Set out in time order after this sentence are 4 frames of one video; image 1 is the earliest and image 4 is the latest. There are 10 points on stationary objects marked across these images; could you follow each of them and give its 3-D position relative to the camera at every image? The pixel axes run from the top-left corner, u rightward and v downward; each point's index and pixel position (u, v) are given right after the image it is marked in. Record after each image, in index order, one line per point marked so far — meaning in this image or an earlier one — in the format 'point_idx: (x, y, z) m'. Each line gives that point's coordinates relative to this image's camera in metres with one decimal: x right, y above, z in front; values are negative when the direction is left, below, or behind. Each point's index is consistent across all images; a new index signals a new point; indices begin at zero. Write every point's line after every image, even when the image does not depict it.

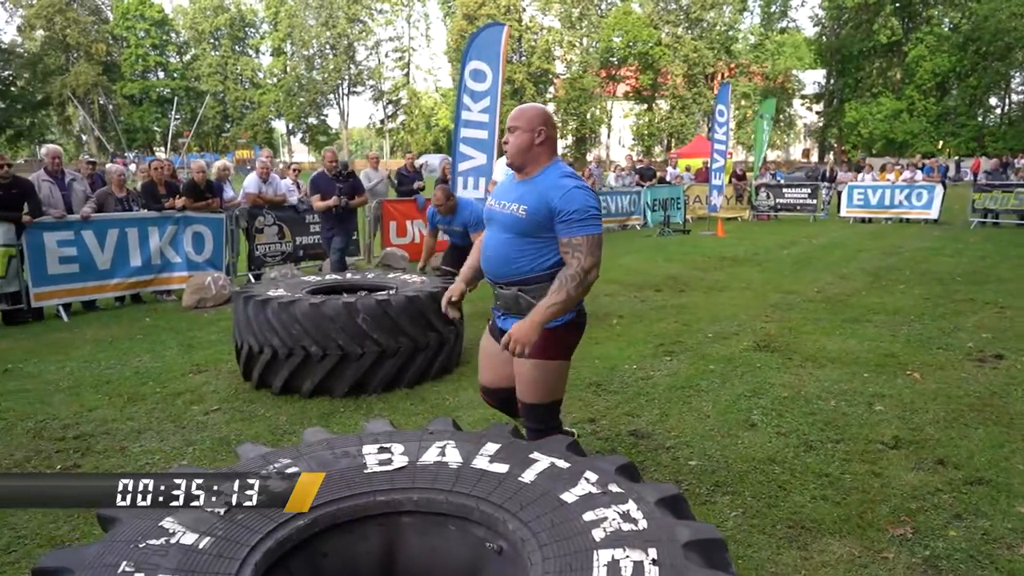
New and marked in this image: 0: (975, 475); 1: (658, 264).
0: (+2.7, -1.1, +4.0) m
1: (+2.8, +0.4, +12.9) m
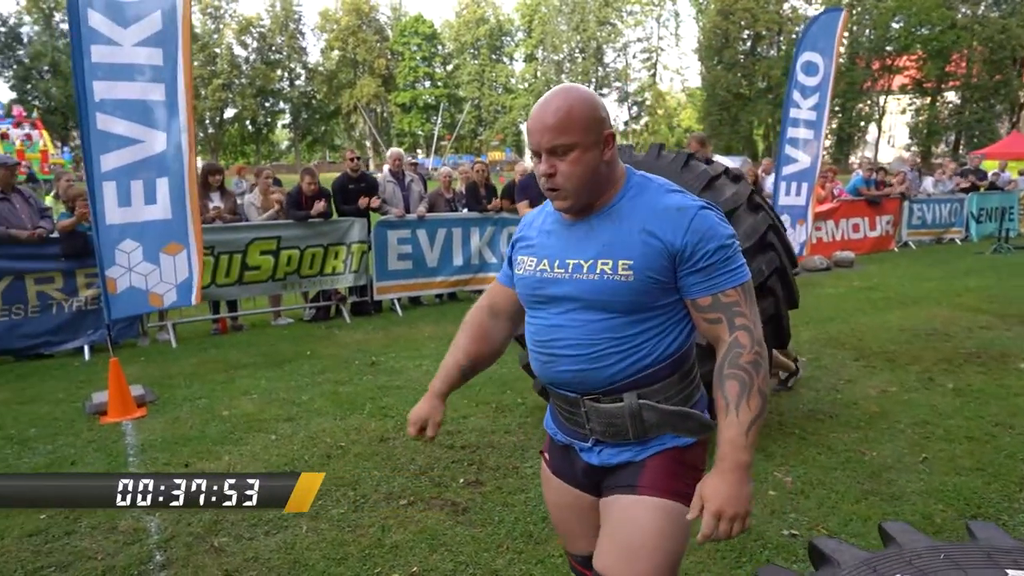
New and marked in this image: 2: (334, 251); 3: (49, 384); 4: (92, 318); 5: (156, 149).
0: (+4.9, -1.5, +2.1) m
1: (+7.9, 0.0, +10.5) m
2: (-2.3, +0.5, +8.8) m
3: (-4.2, -0.9, +6.2) m
4: (-4.6, -0.3, +7.4) m
5: (-3.0, +1.2, +5.8) m
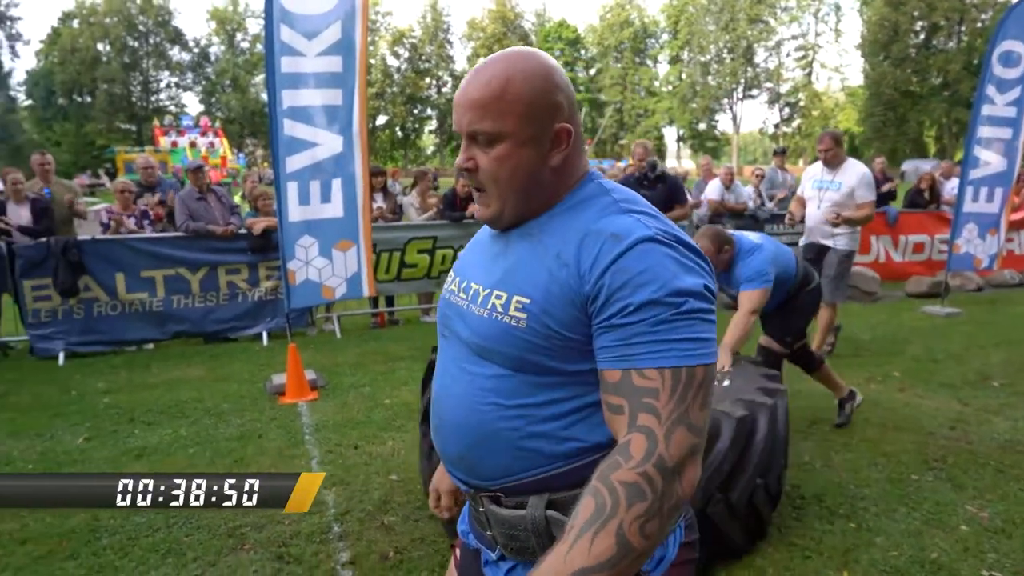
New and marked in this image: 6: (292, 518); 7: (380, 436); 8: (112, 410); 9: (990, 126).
0: (+5.3, -1.6, +1.1) m
1: (+9.9, -0.4, +8.7) m
2: (-0.4, +0.5, +9.1) m
3: (-2.8, -0.8, +6.9) m
4: (-2.9, -0.2, +8.2) m
5: (-1.6, +1.2, +6.2) m
6: (-1.2, -1.3, +3.7) m
7: (-1.0, -1.1, +5.0) m
8: (-3.3, -1.0, +5.6) m
9: (+6.0, +2.0, +8.4) m
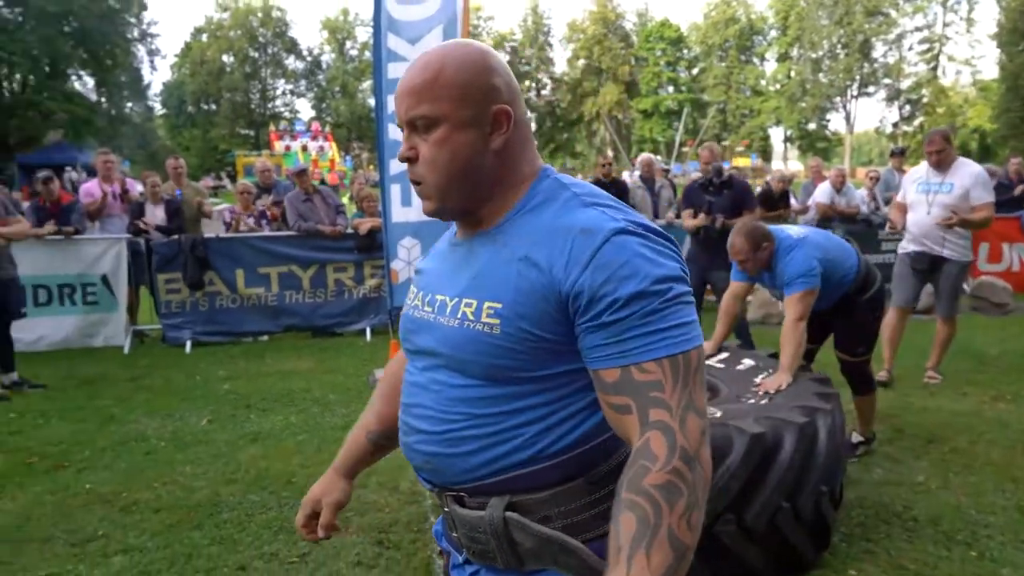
0: (+5.4, -1.7, +0.4) m
1: (+11.0, -0.6, +7.3) m
2: (+0.9, +0.5, +9.1) m
3: (-1.8, -0.7, +7.3) m
4: (-1.7, -0.2, +8.5) m
5: (-0.7, +1.3, +6.4) m
6: (-0.7, -1.3, +3.9) m
7: (-0.3, -1.1, +5.1) m
8: (-2.5, -1.0, +6.0) m
9: (+7.2, +1.9, +7.6) m
